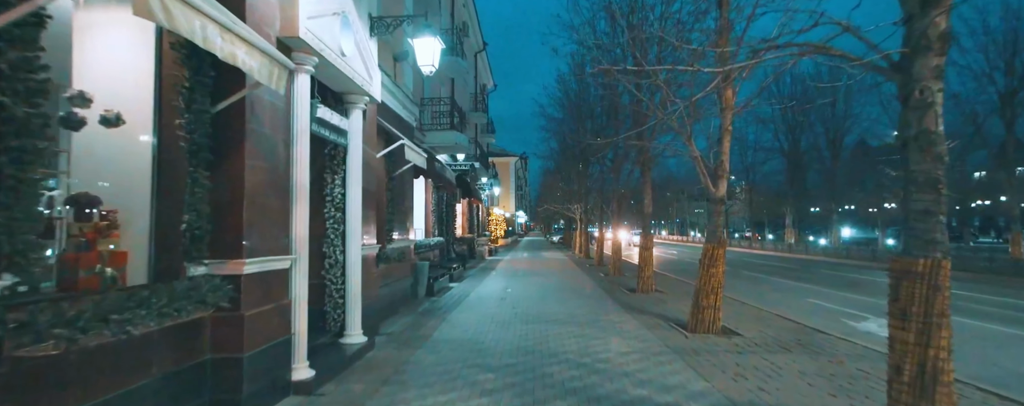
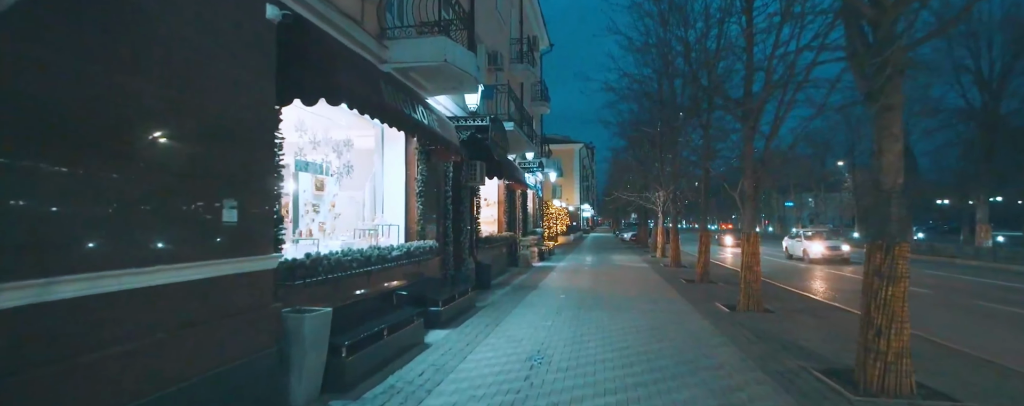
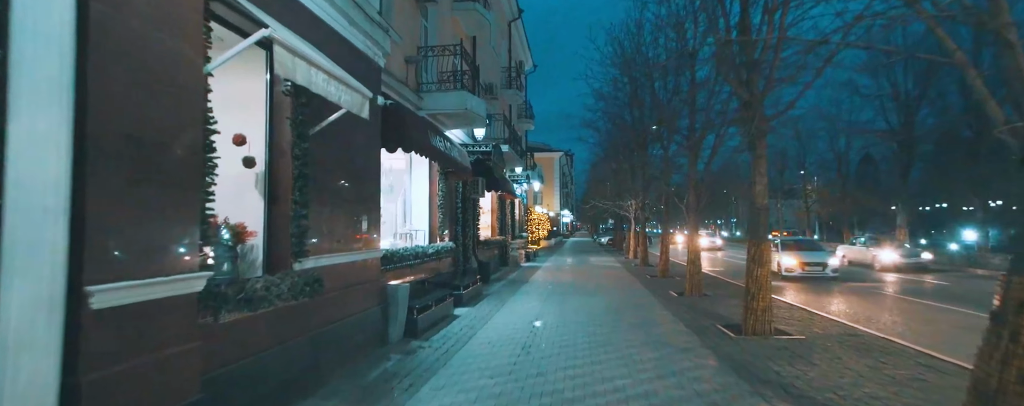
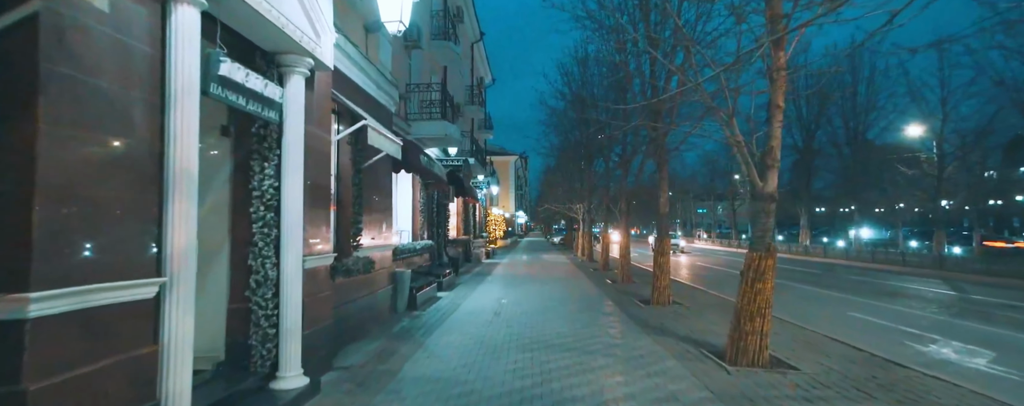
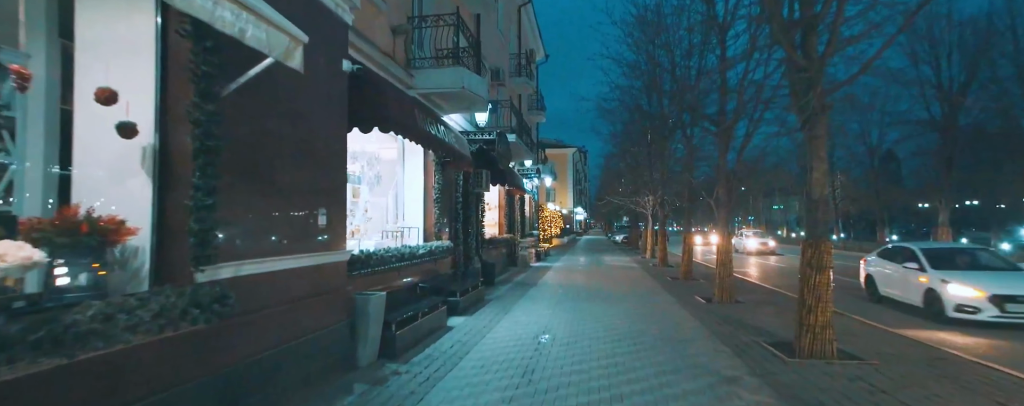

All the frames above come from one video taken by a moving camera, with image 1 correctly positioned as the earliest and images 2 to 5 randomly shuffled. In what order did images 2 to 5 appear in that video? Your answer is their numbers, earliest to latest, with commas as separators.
4, 3, 5, 2
